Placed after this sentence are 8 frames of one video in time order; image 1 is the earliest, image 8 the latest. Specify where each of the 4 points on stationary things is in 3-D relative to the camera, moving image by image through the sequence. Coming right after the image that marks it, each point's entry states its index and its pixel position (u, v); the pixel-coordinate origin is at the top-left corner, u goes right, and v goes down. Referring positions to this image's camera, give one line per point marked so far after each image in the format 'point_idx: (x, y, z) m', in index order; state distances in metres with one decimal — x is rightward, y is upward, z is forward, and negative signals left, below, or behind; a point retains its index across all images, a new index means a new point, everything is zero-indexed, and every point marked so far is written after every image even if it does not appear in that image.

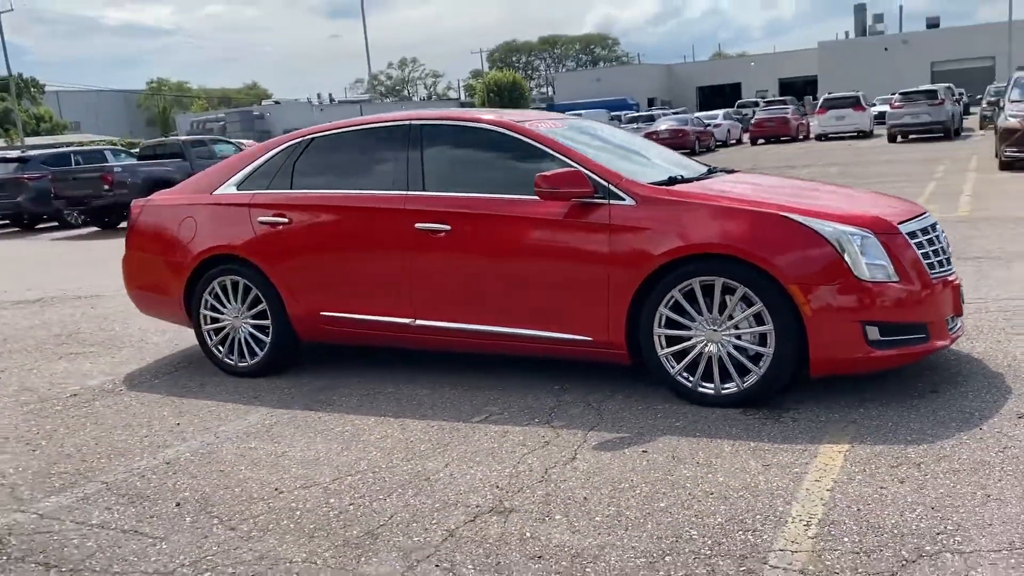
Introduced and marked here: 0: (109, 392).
0: (-2.5, -0.6, +5.6) m
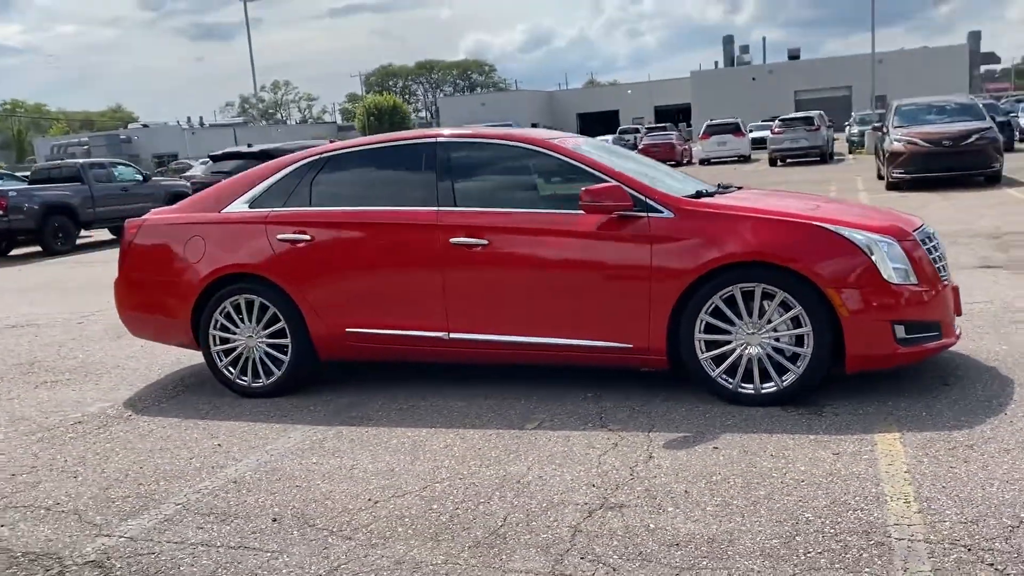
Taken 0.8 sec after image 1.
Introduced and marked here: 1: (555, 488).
0: (-2.3, -0.8, +5.4) m
1: (+0.2, -0.8, +3.7) m
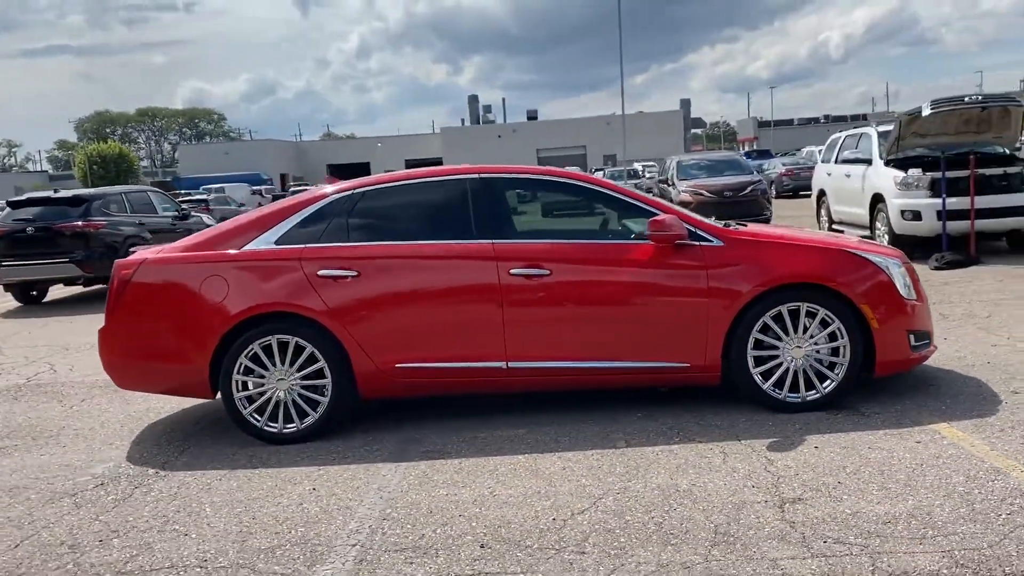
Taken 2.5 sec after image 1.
0: (-2.0, -1.0, +4.9) m
1: (+0.9, -0.9, +4.0) m
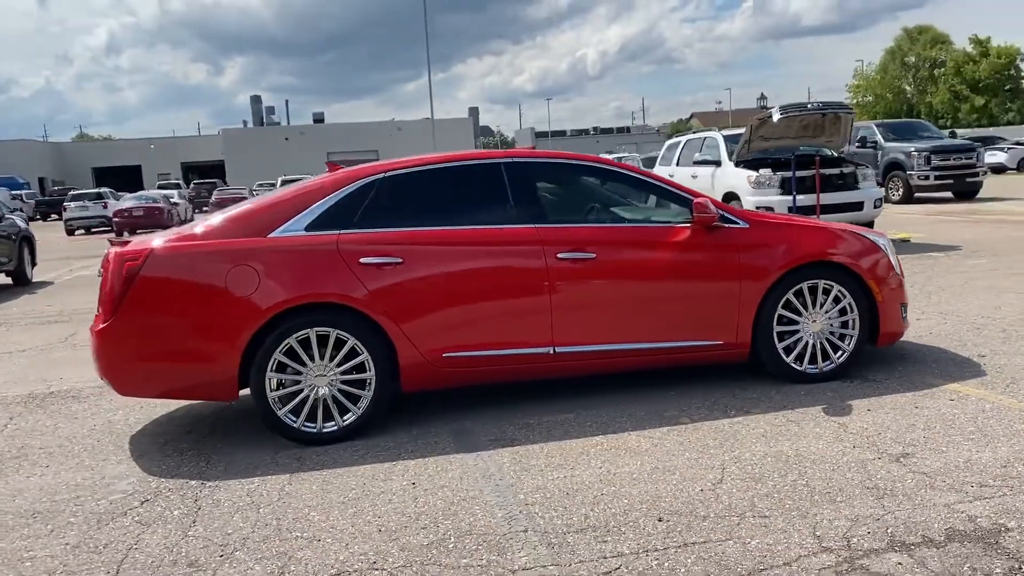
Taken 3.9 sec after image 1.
0: (-1.5, -1.0, +4.4) m
1: (+1.5, -0.8, +4.2) m
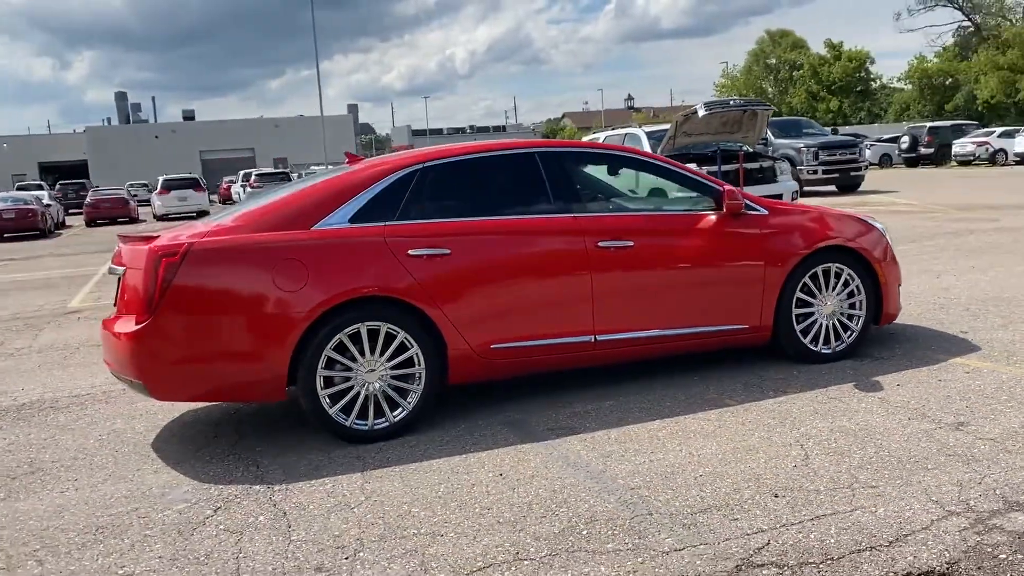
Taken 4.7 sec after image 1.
0: (-1.1, -0.9, +4.2) m
1: (+1.9, -0.7, +4.4) m
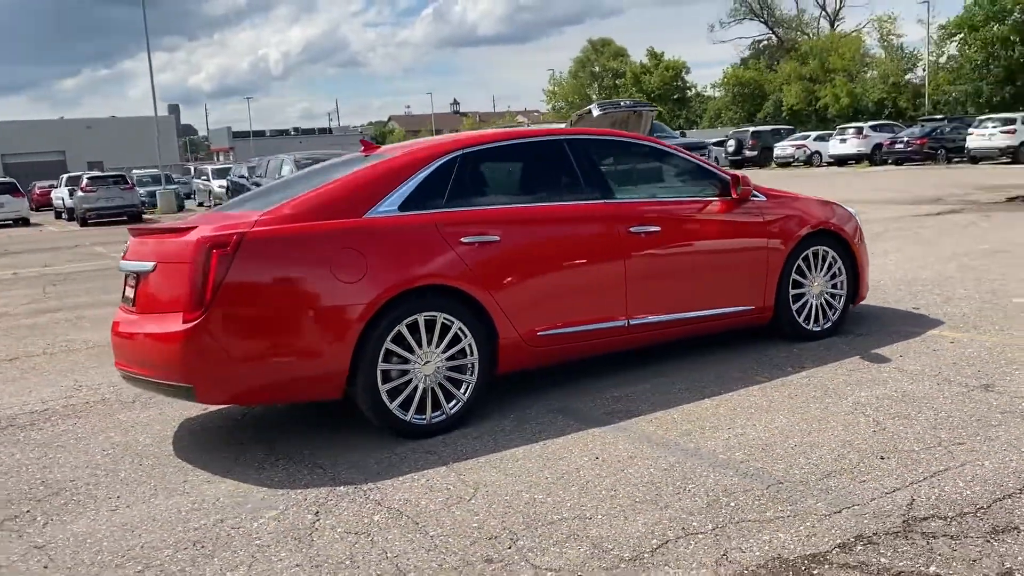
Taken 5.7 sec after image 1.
0: (-0.7, -0.9, +3.9) m
1: (+2.2, -0.5, +4.8) m
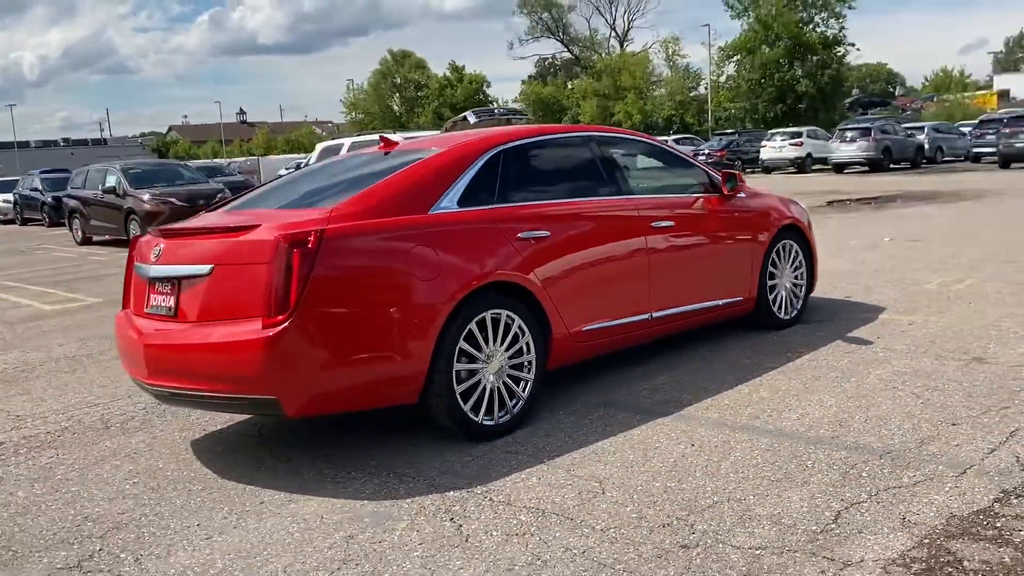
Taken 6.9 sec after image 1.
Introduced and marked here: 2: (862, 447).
0: (-0.2, -0.9, +3.8) m
1: (+2.4, -0.5, +5.2) m
2: (+1.5, -0.7, +4.0) m
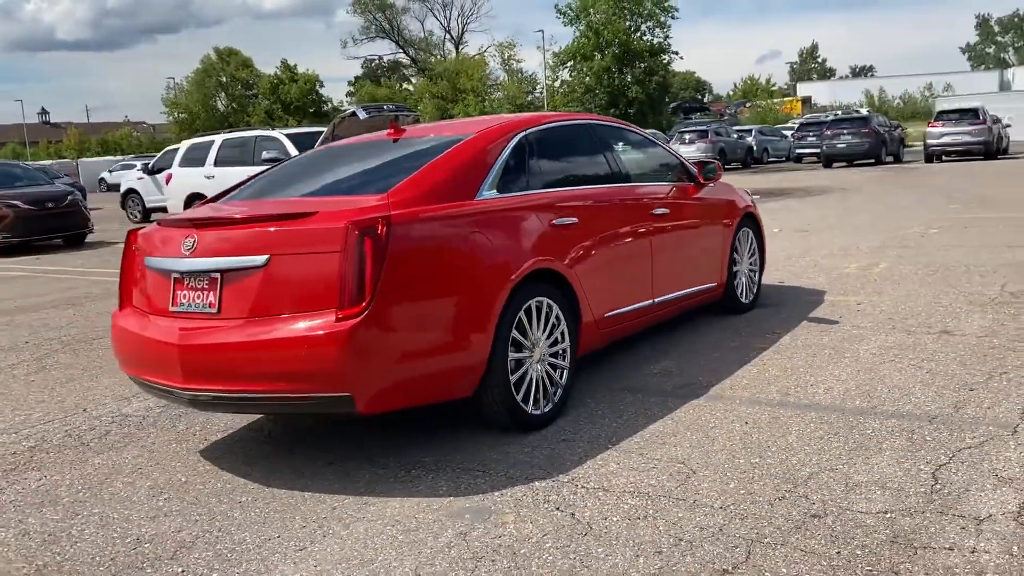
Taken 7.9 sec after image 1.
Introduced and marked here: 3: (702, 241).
0: (+0.2, -0.8, +3.7) m
1: (+2.5, -0.3, +5.6) m
2: (+1.8, -0.6, +4.2) m
3: (+1.3, +0.3, +6.1) m
